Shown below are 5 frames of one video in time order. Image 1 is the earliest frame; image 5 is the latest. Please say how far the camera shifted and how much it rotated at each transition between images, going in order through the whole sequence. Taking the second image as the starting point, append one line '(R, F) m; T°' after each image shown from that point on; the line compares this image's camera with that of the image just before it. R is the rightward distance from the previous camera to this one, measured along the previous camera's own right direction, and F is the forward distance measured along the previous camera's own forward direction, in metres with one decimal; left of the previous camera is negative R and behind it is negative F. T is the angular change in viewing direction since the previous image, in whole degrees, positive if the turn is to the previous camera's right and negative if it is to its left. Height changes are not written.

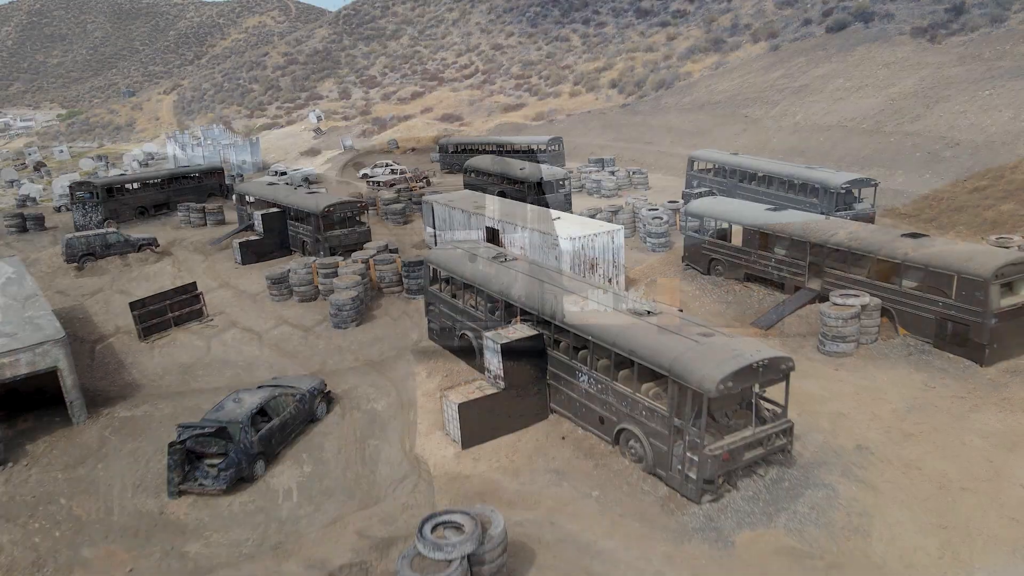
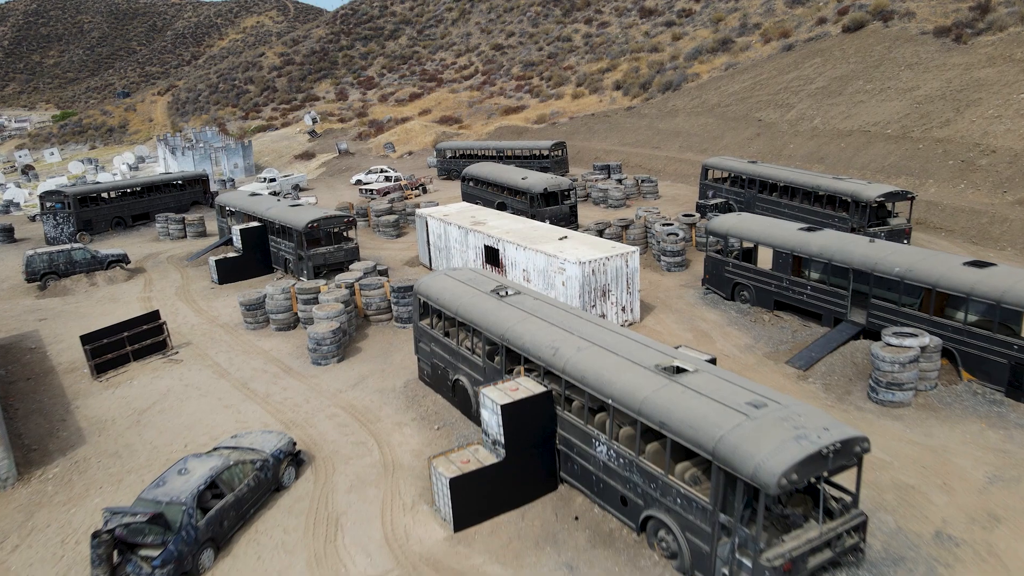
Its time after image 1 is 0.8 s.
(0.0, +2.4) m; 0°
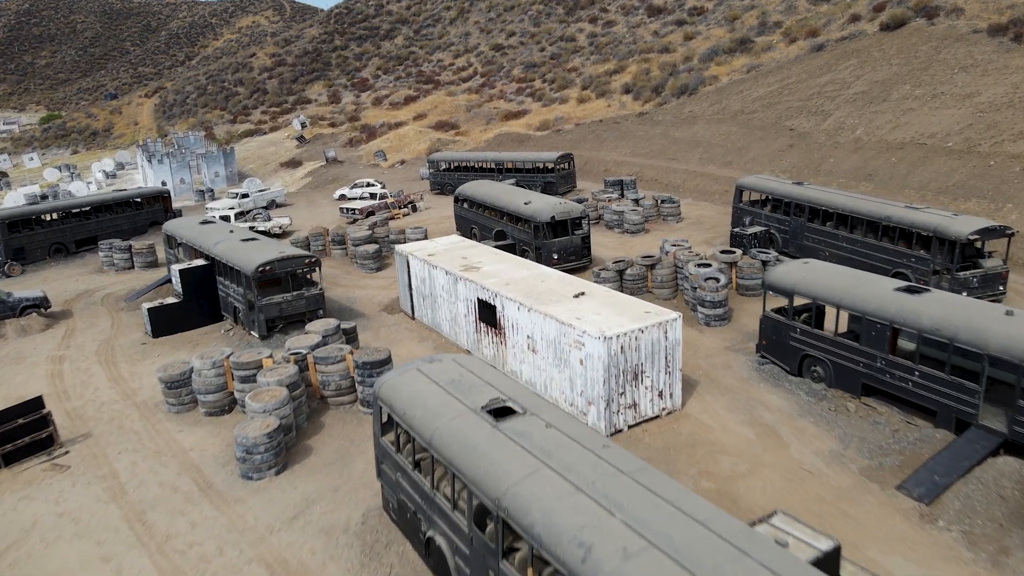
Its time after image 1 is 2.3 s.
(0.0, +4.8) m; 0°
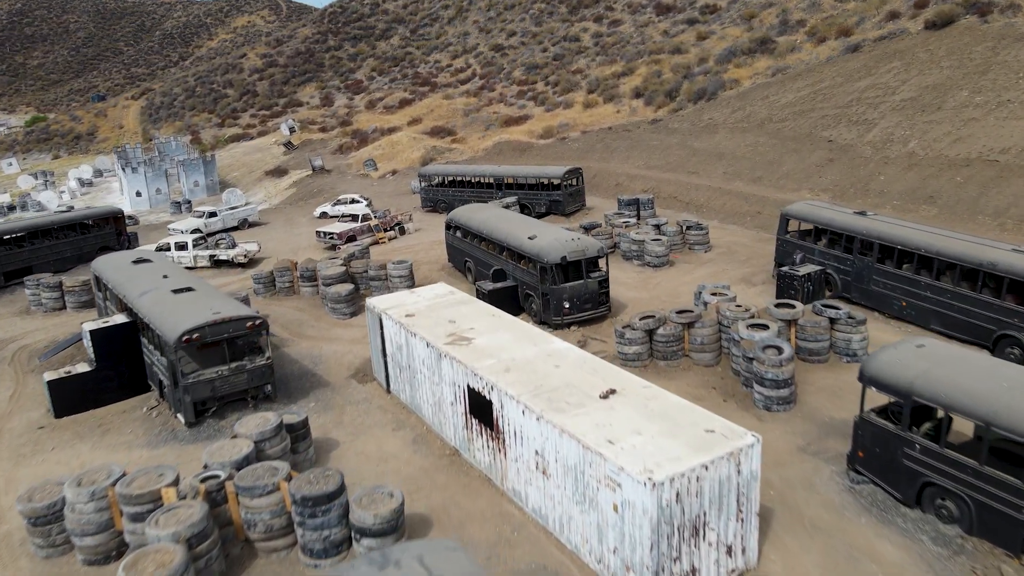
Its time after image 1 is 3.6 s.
(0.0, +4.6) m; 0°
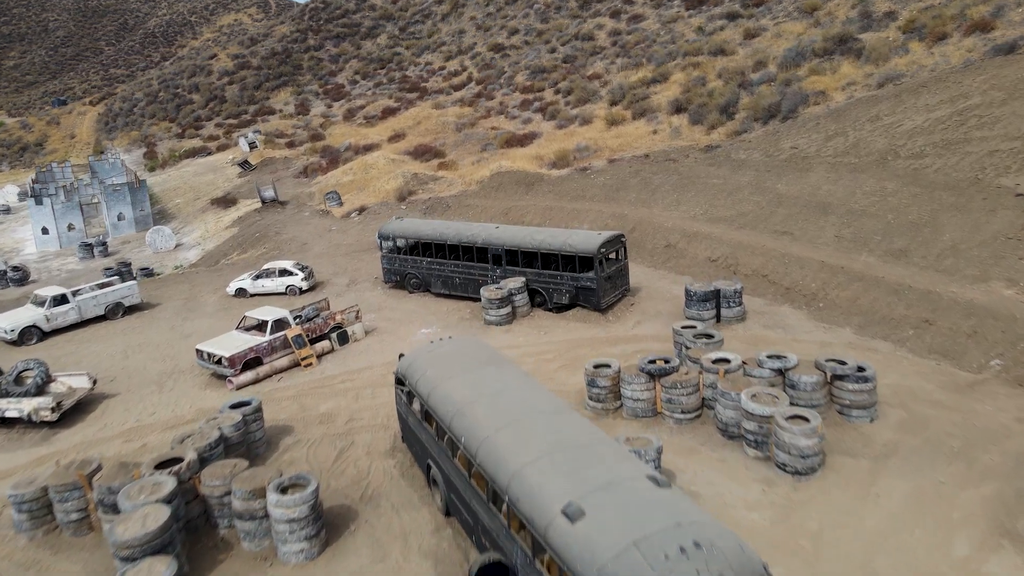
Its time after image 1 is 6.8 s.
(-0.1, +12.5) m; 0°
